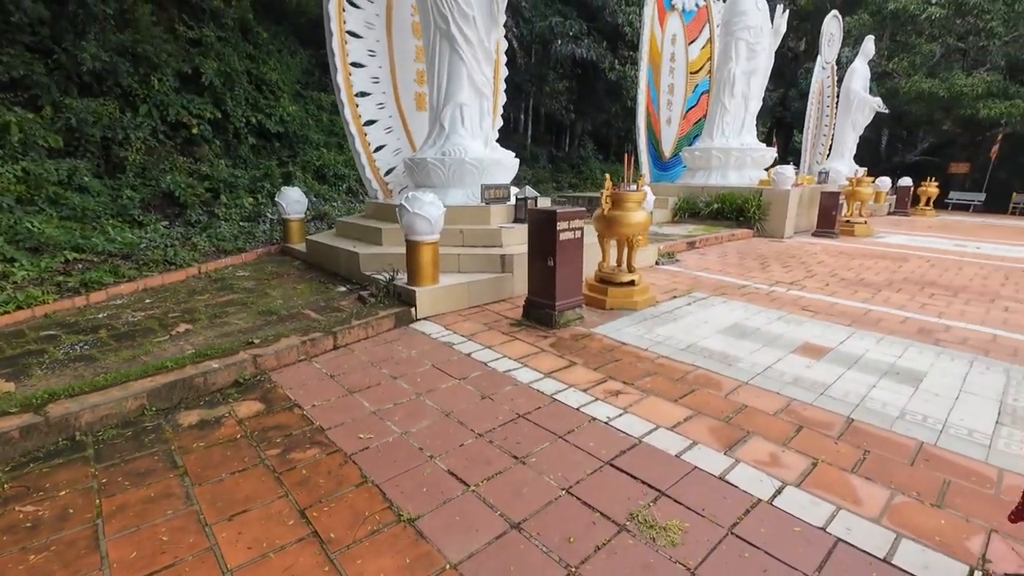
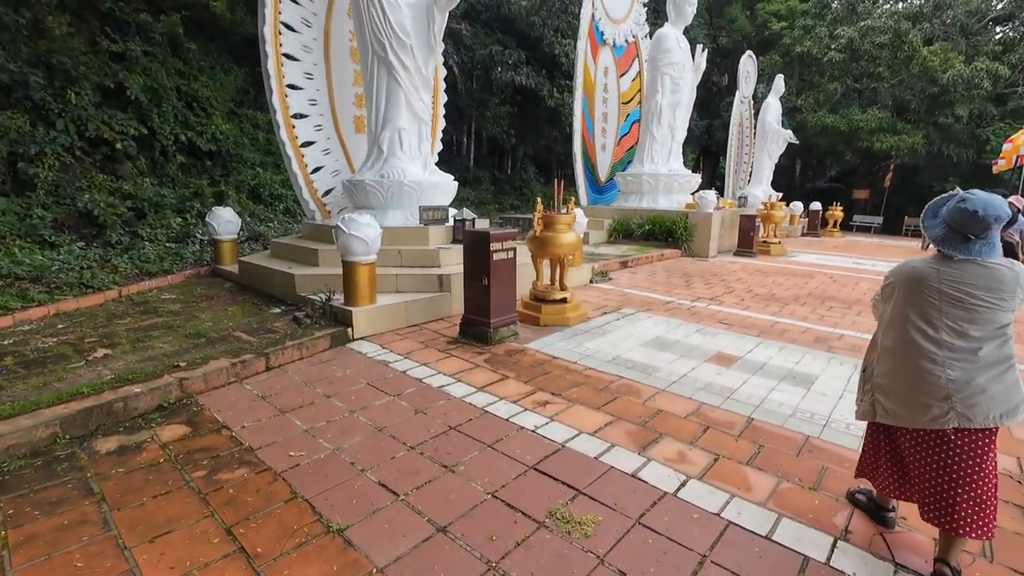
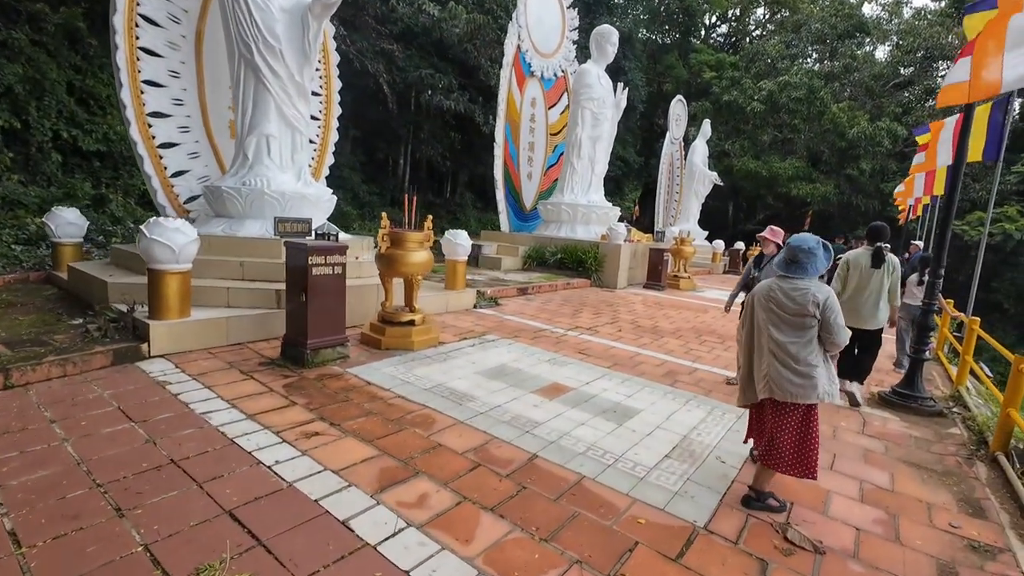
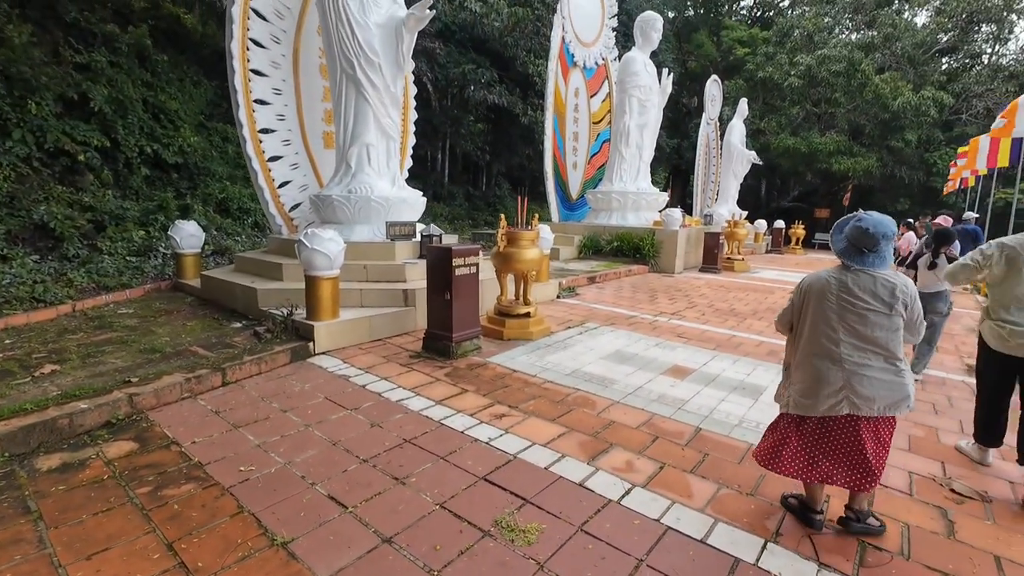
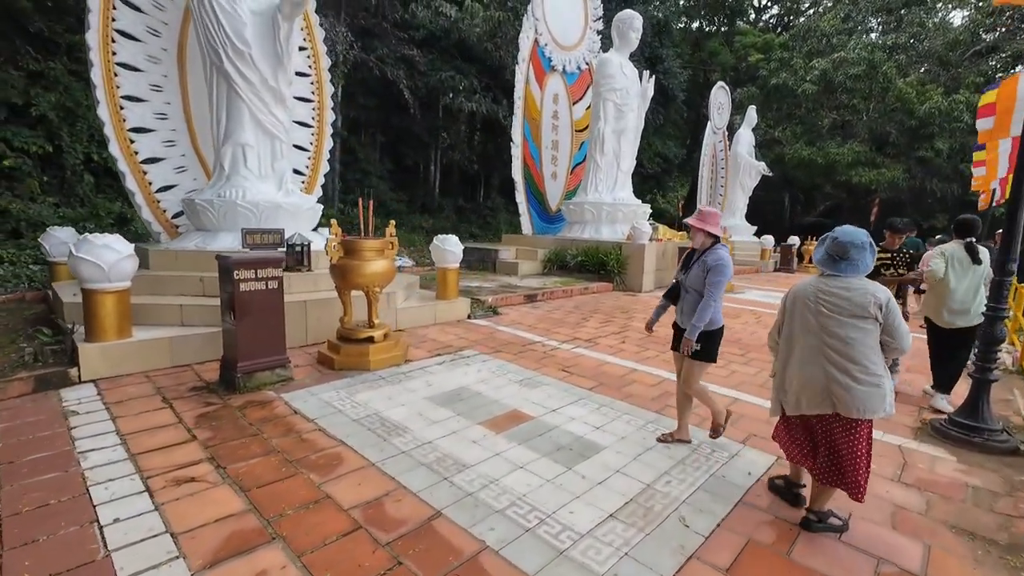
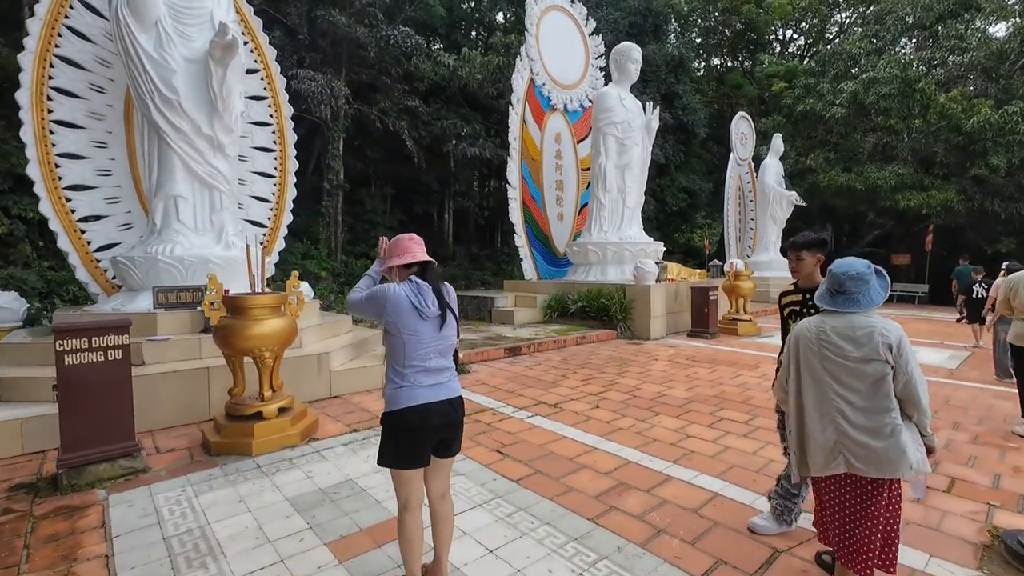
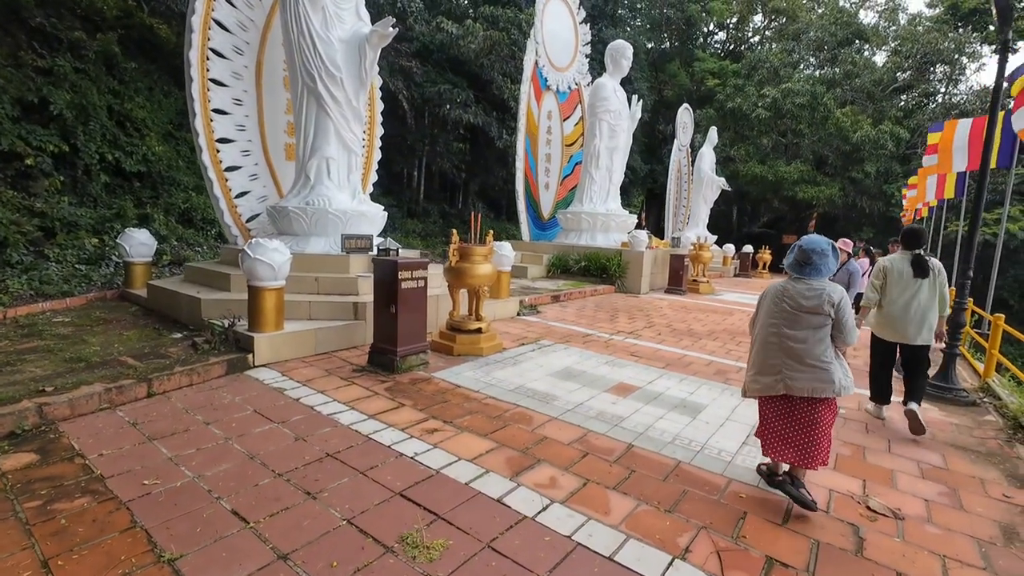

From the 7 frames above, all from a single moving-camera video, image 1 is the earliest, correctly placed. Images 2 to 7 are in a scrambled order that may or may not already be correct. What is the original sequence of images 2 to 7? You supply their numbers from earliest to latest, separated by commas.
2, 4, 7, 3, 5, 6
